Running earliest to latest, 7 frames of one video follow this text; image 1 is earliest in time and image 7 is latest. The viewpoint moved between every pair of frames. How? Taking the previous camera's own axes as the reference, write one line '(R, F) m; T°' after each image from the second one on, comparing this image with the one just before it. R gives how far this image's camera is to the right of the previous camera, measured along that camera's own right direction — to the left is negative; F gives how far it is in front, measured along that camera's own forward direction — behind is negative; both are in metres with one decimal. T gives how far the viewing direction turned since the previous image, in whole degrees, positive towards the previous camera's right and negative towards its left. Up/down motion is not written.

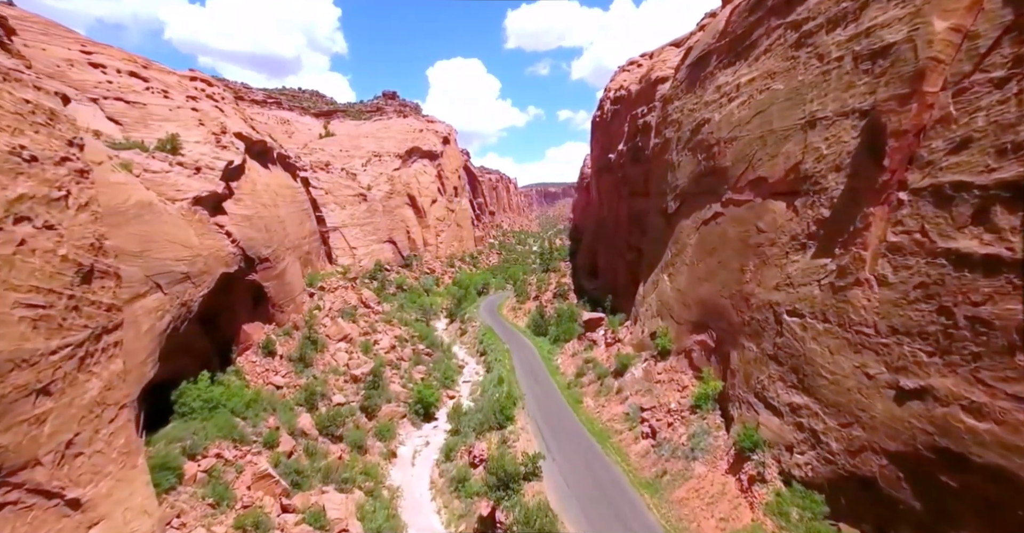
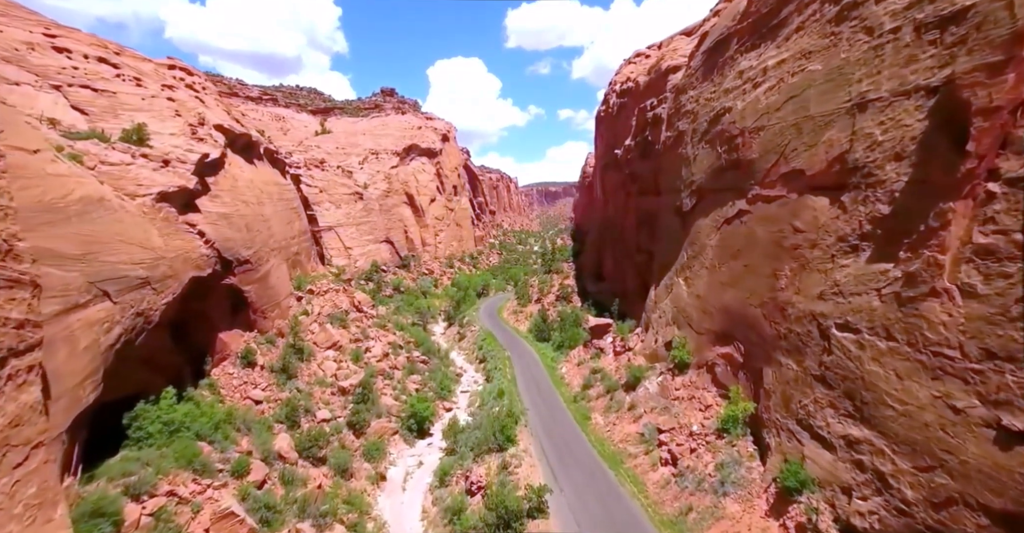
(0.0, +1.7) m; 0°
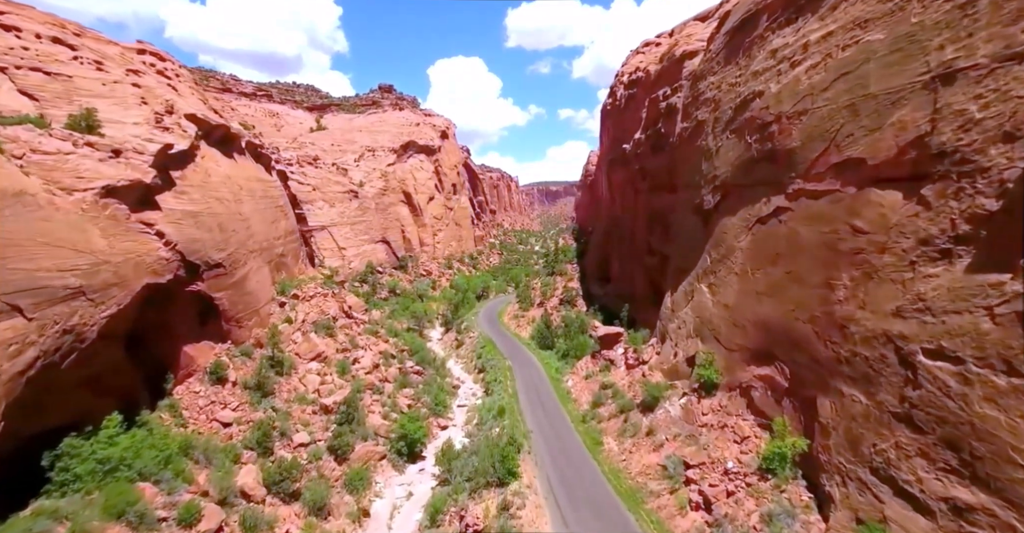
(0.0, +2.0) m; 0°
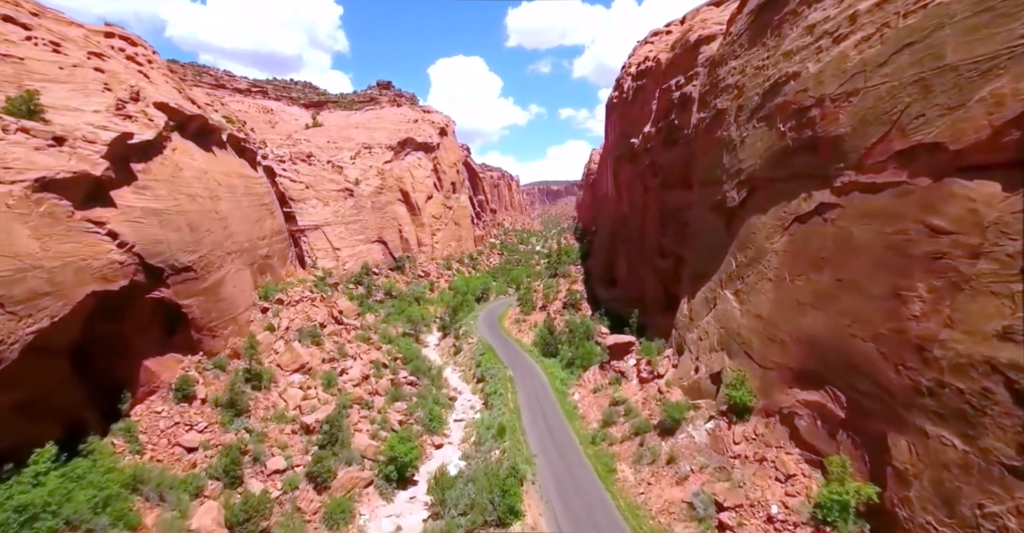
(0.0, +1.8) m; 0°
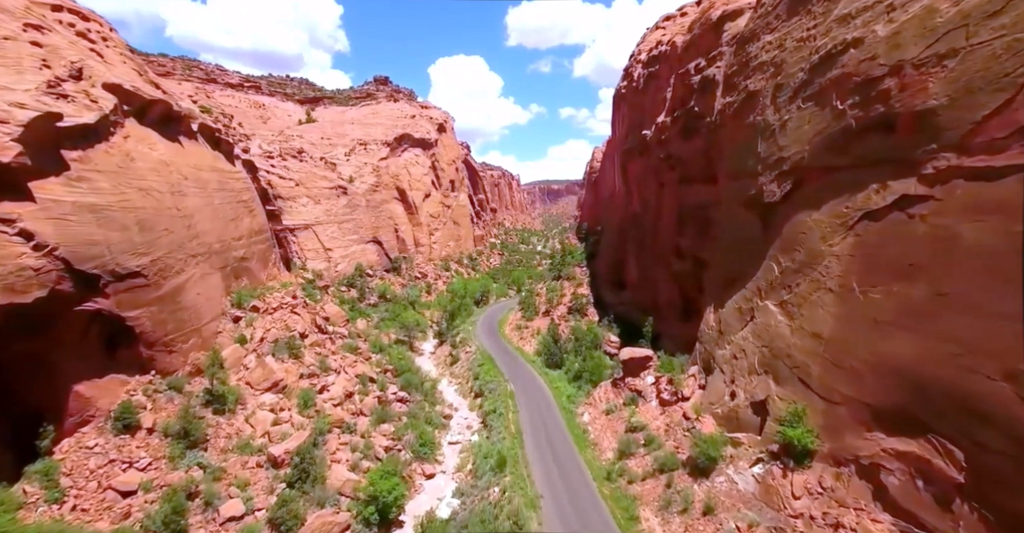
(0.0, +2.3) m; 0°
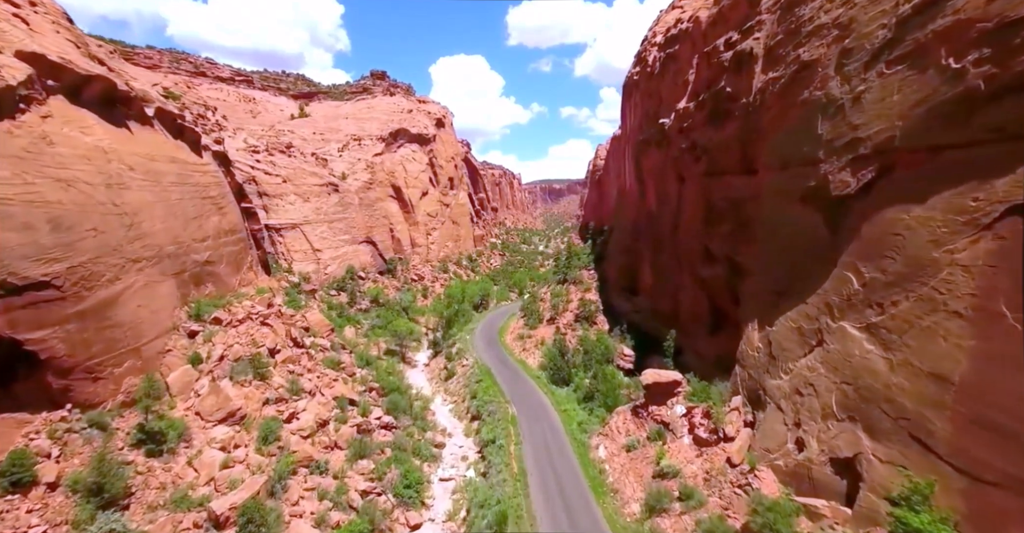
(0.0, +2.8) m; 0°
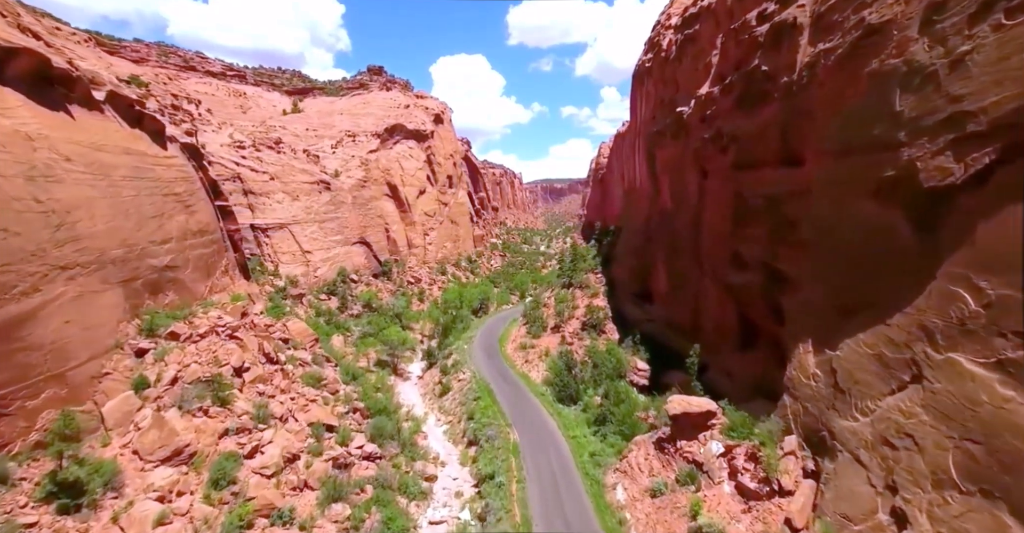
(0.0, +2.4) m; 0°
